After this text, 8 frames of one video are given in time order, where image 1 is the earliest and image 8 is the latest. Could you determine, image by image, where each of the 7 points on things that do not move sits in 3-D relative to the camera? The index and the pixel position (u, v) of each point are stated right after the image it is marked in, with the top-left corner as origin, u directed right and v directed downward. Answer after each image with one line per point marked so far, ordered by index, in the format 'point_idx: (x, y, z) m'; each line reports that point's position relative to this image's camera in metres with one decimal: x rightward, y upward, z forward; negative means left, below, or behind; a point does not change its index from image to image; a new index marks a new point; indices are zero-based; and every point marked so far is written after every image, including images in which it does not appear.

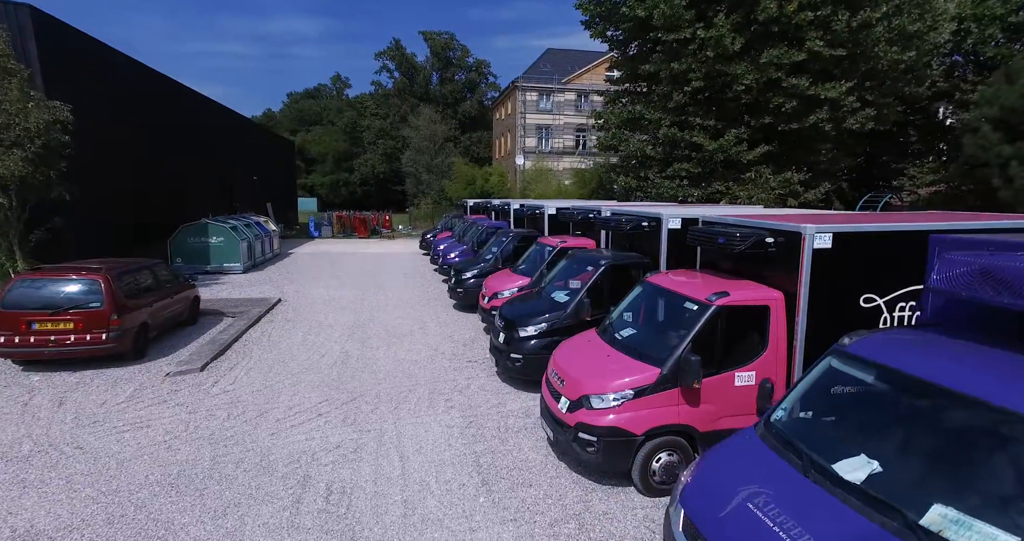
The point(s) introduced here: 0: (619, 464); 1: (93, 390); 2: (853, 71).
0: (+1.0, -1.8, +5.1) m
1: (-5.9, -1.7, +7.8) m
2: (+10.3, +6.0, +16.7) m
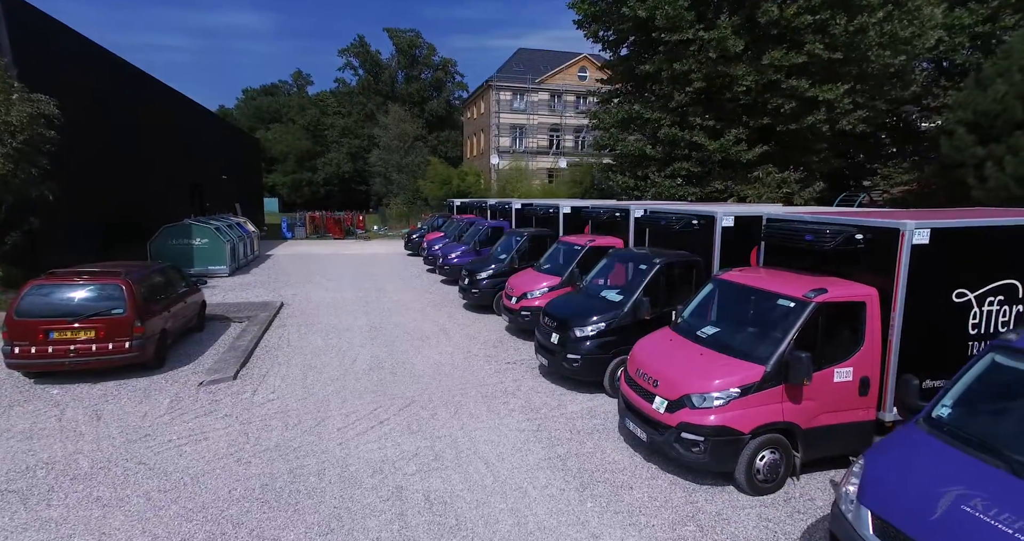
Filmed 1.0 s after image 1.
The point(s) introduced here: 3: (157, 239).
0: (+2.0, -1.8, +5.1) m
1: (-5.0, -1.7, +7.3) m
2: (+10.4, +6.1, +17.2) m
3: (-12.2, +1.0, +18.7) m
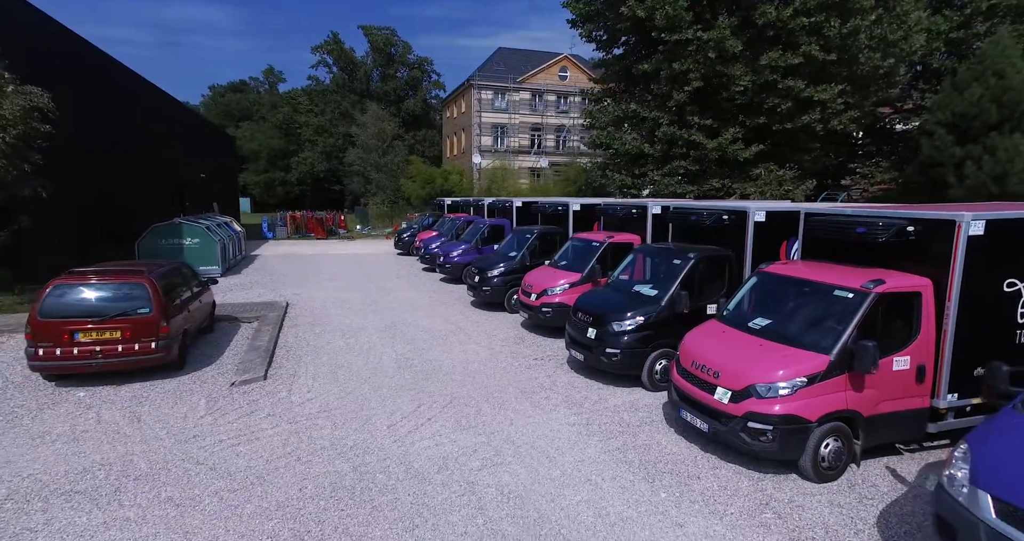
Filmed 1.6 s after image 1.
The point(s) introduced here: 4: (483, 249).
0: (+2.7, -1.7, +5.2) m
1: (-4.5, -1.7, +7.1) m
2: (+10.5, +6.3, +17.7) m
3: (-12.2, +1.0, +18.1) m
4: (-0.9, +0.7, +17.8) m
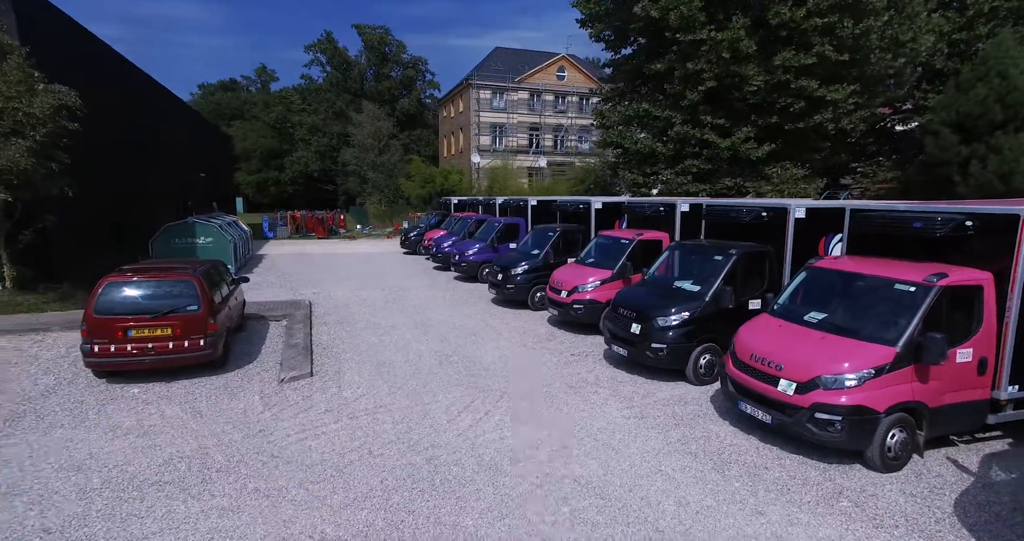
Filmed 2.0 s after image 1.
0: (+3.4, -1.6, +5.3) m
1: (-3.8, -1.7, +7.1) m
2: (+11.0, +6.4, +18.0) m
3: (-11.6, +1.0, +18.0) m
4: (-0.4, +0.8, +17.9) m
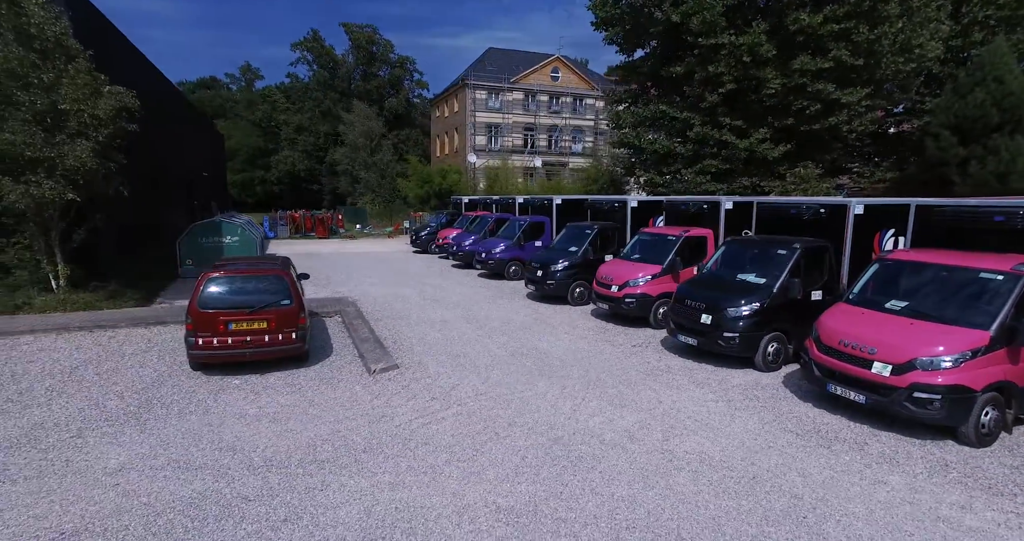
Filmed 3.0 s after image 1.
0: (+4.7, -1.5, +5.8) m
1: (-2.5, -1.6, +7.3) m
2: (+11.8, +6.5, +18.7) m
3: (-10.8, +1.1, +18.0) m
4: (+0.4, +0.8, +18.3) m
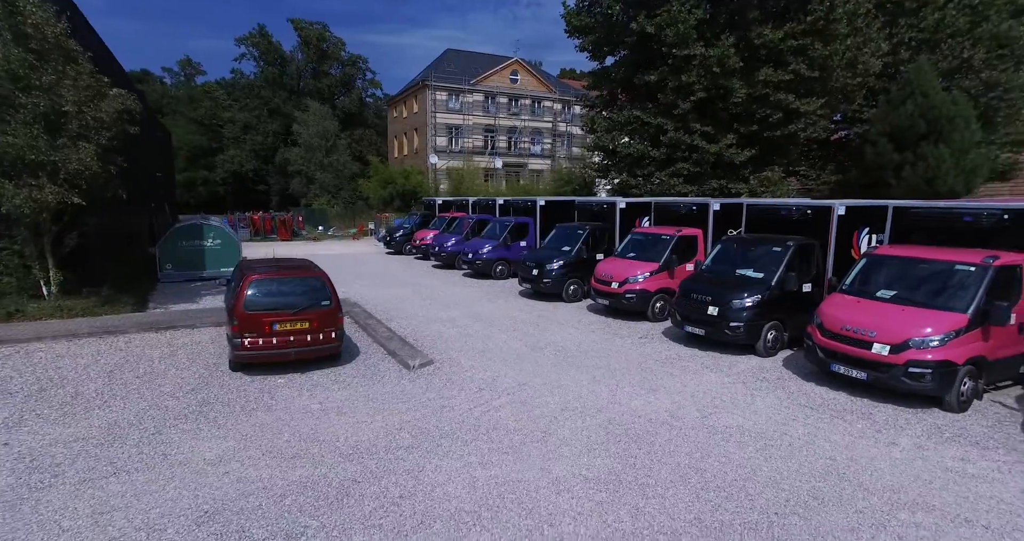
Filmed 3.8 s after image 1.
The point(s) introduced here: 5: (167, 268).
0: (+5.3, -1.5, +6.8) m
1: (-2.0, -1.6, +7.7) m
2: (+11.2, +6.7, +20.3) m
3: (-11.2, +1.0, +17.6) m
4: (0.0, +0.9, +18.8) m
5: (-11.2, +0.1, +17.7) m
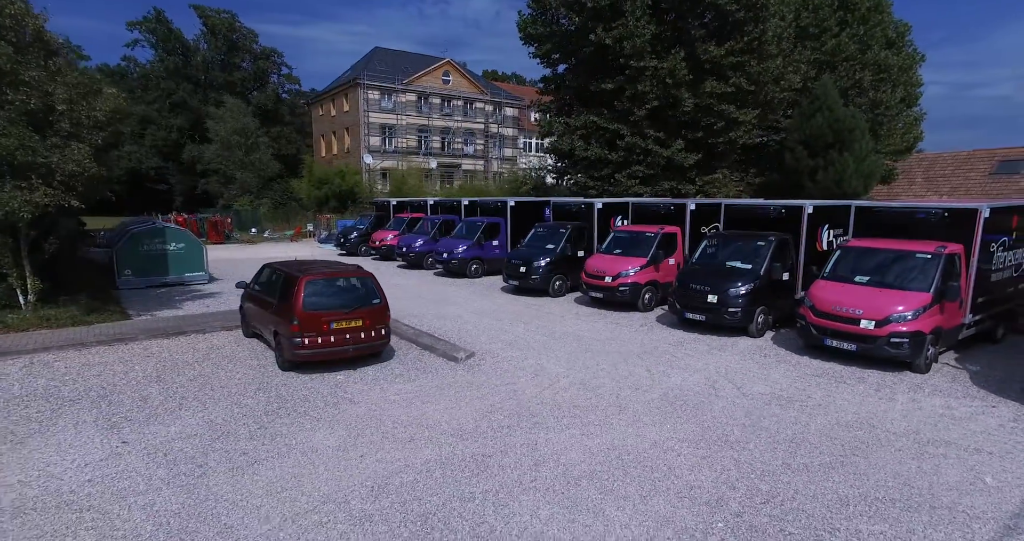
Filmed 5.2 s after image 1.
0: (+6.2, -1.3, +8.4) m
1: (-1.2, -1.6, +8.2) m
2: (+9.8, +6.9, +22.6) m
3: (-11.8, +0.8, +16.6) m
4: (-1.0, +0.9, +19.5) m
5: (-11.8, -0.1, +16.7) m
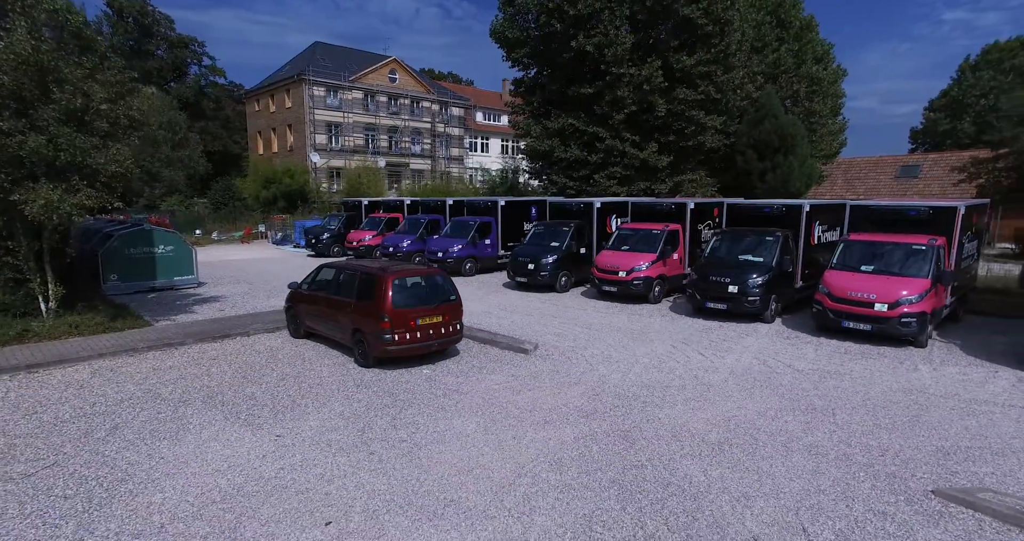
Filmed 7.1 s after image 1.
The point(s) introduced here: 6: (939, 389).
0: (+7.3, -1.1, +9.8) m
1: (0.0, -1.5, +8.7) m
2: (+9.0, +7.2, +24.3) m
3: (-11.6, +0.7, +15.7) m
4: (-1.2, +1.0, +19.9) m
5: (-11.6, -0.2, +15.8) m
6: (+6.0, -1.7, +7.7) m
